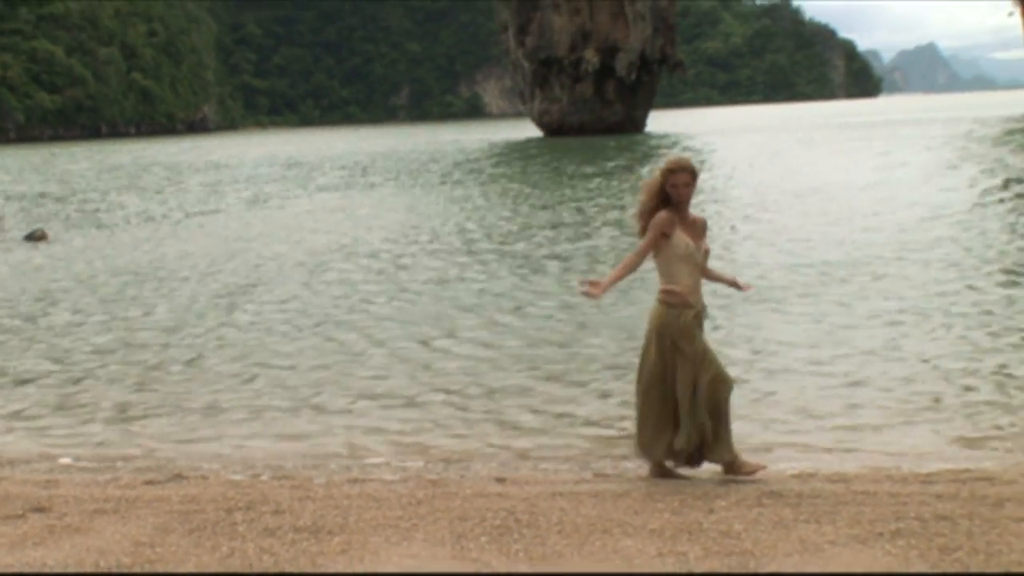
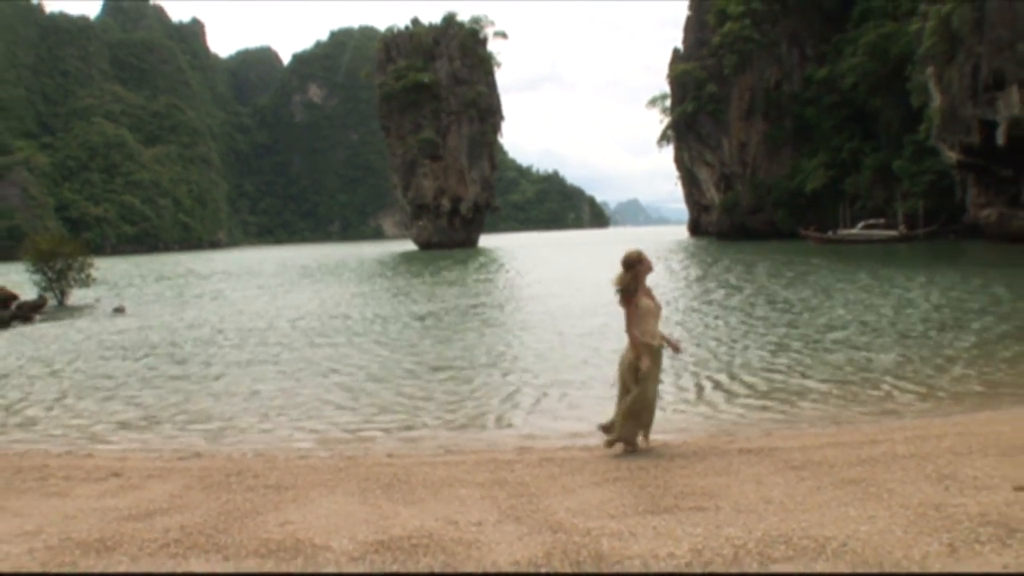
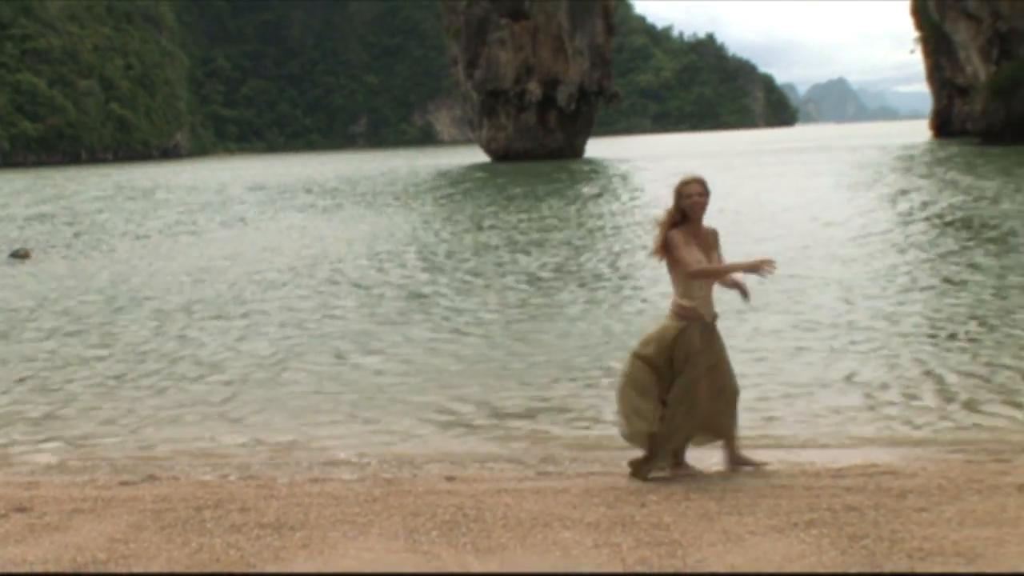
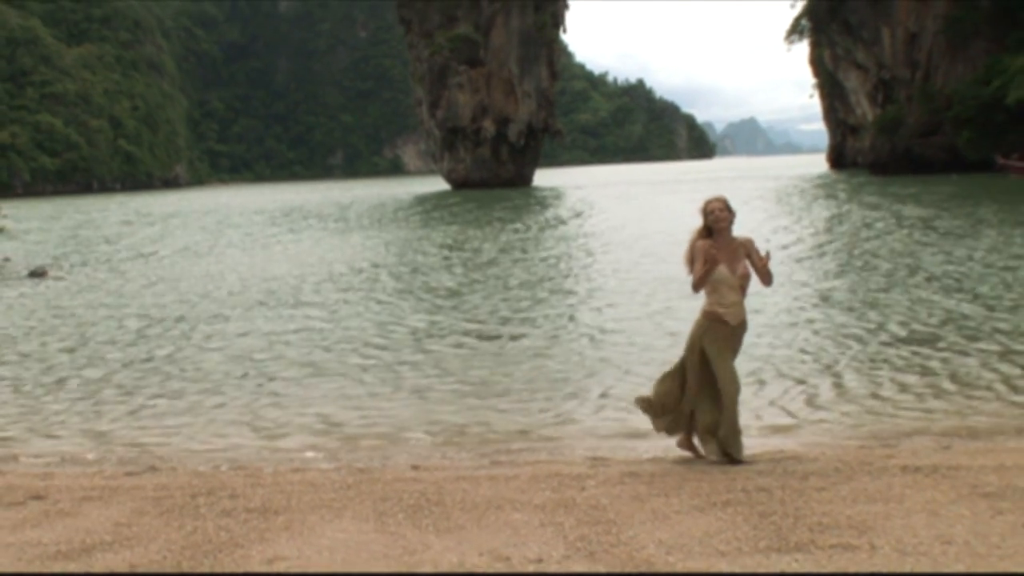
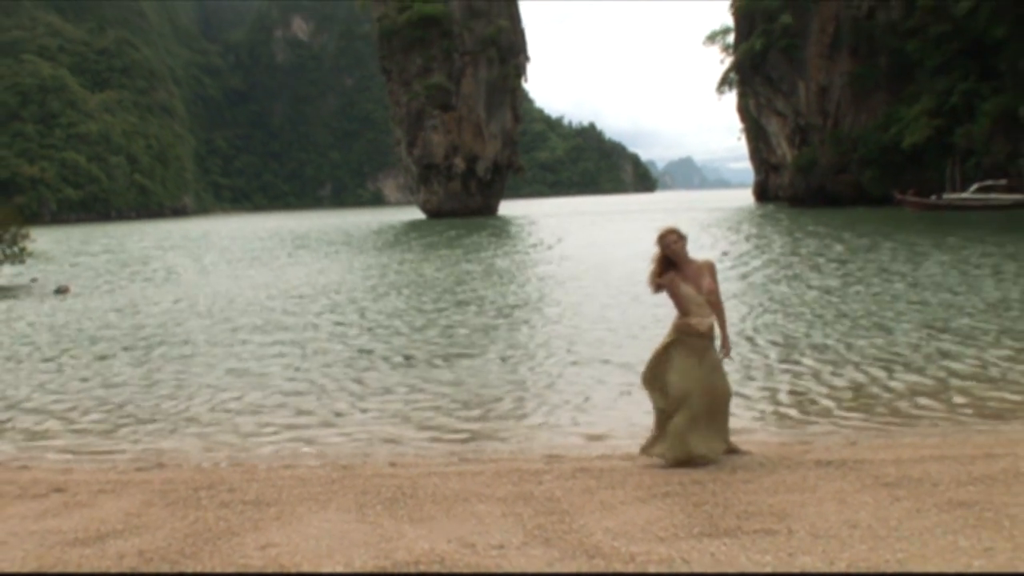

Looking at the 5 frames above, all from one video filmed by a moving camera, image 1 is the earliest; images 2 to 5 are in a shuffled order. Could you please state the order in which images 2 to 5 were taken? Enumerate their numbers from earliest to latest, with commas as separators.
3, 4, 5, 2
